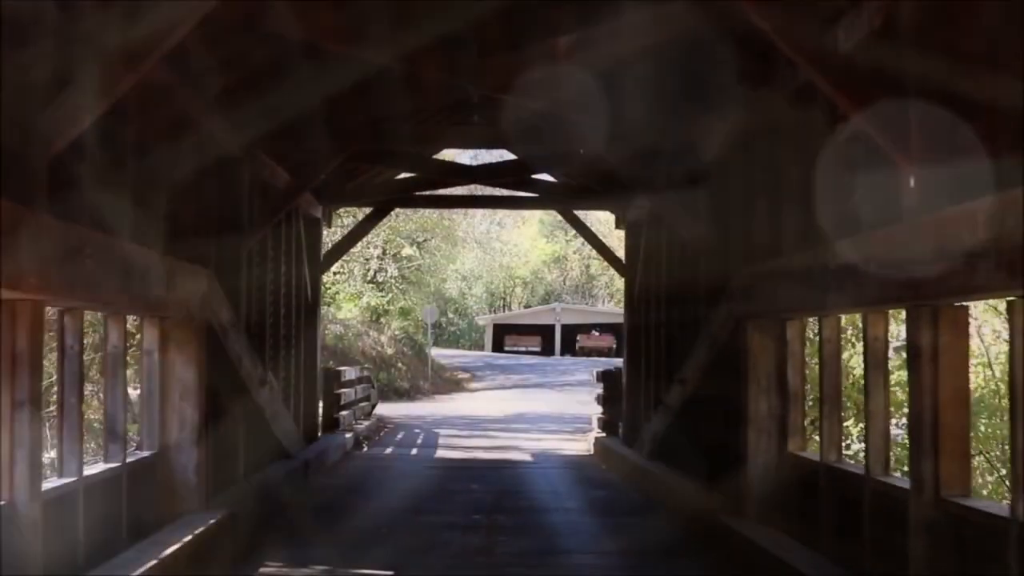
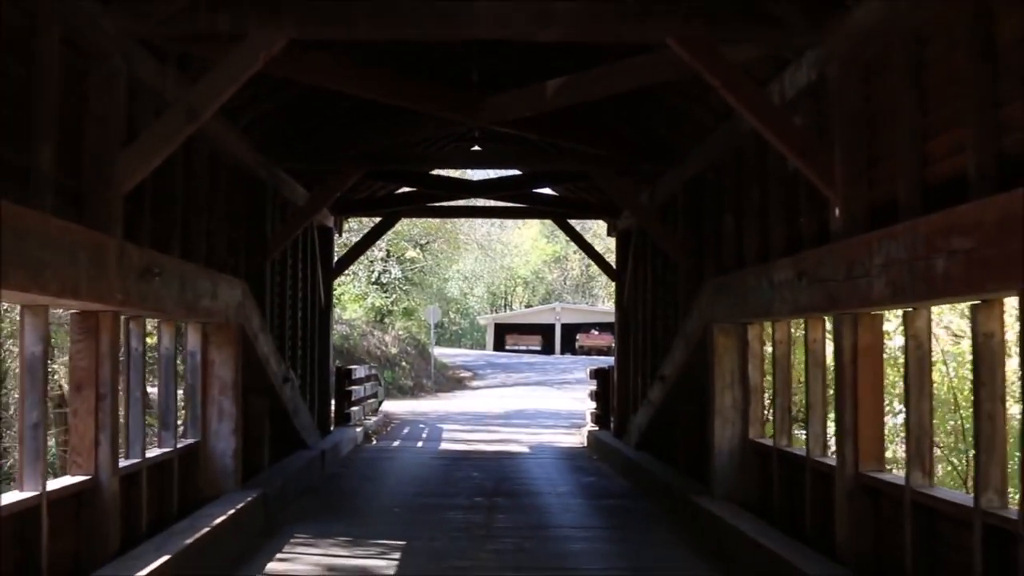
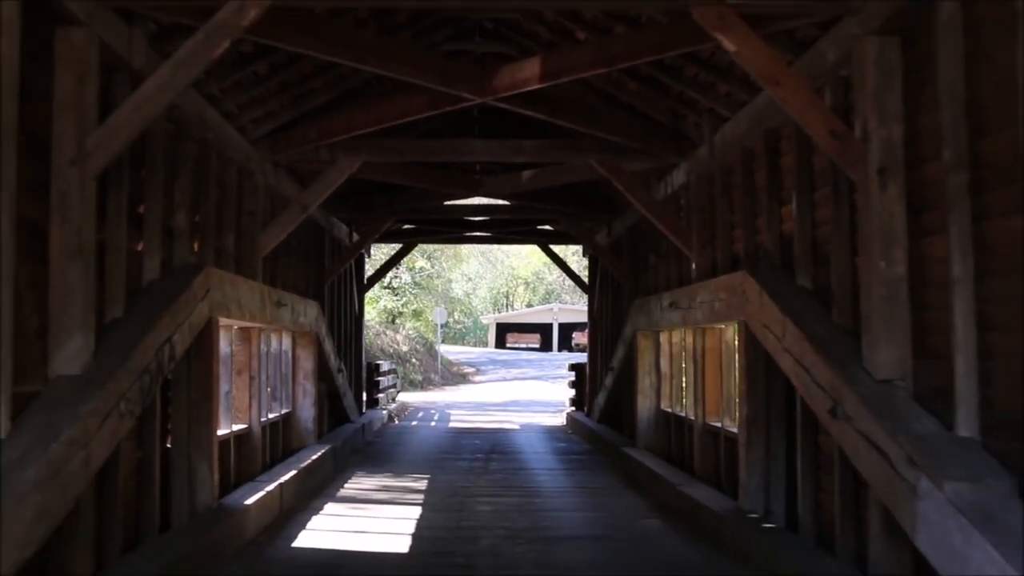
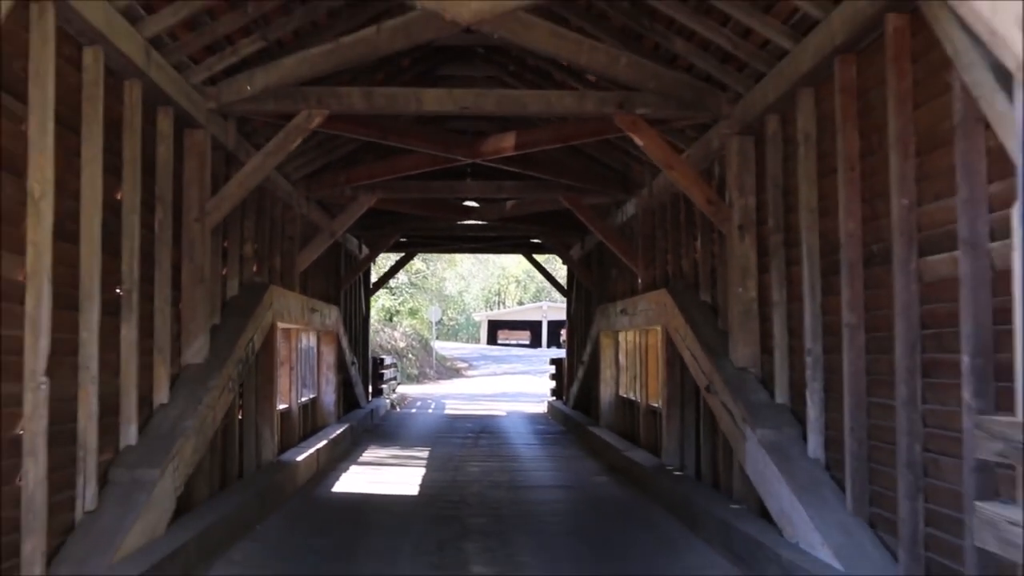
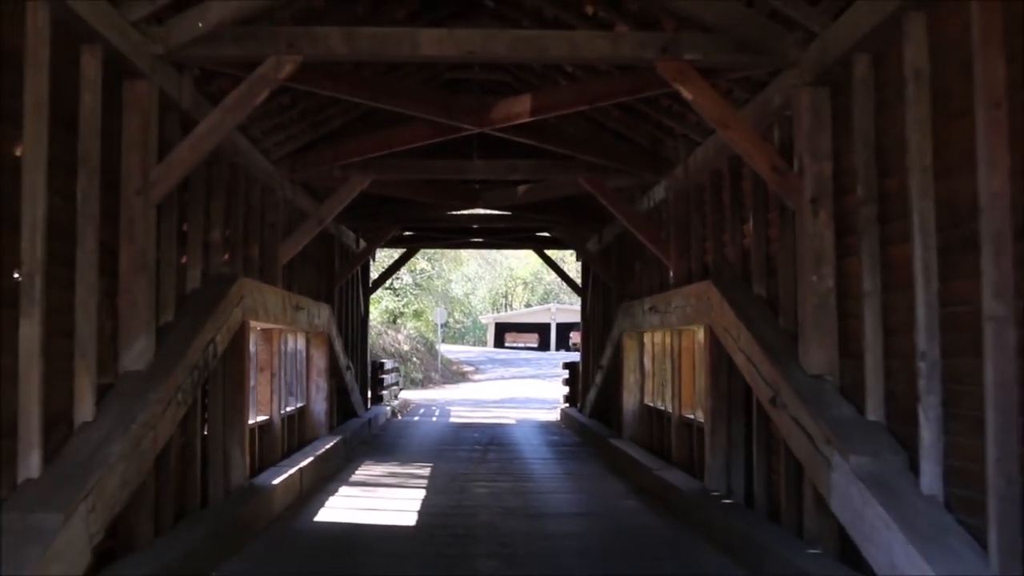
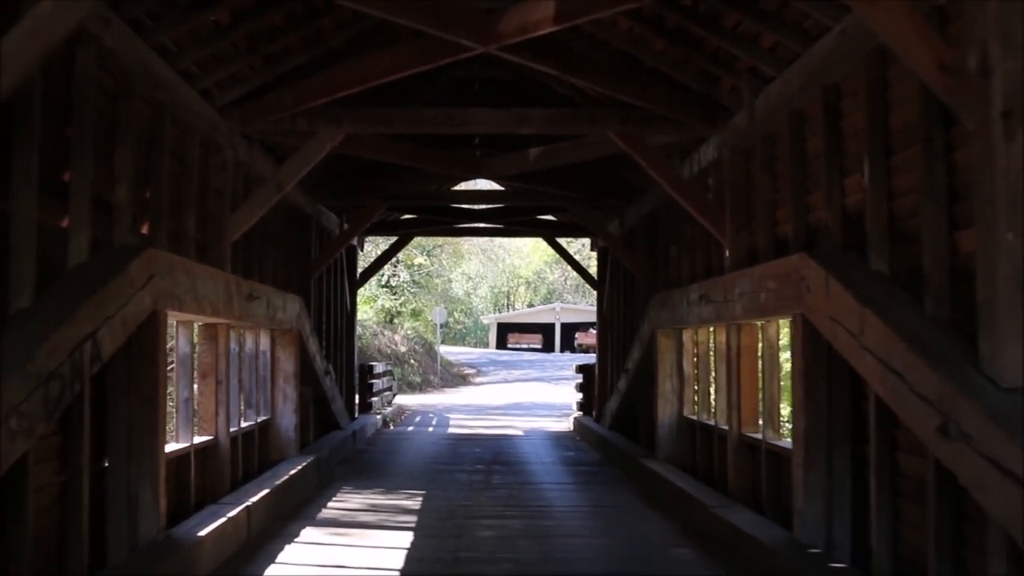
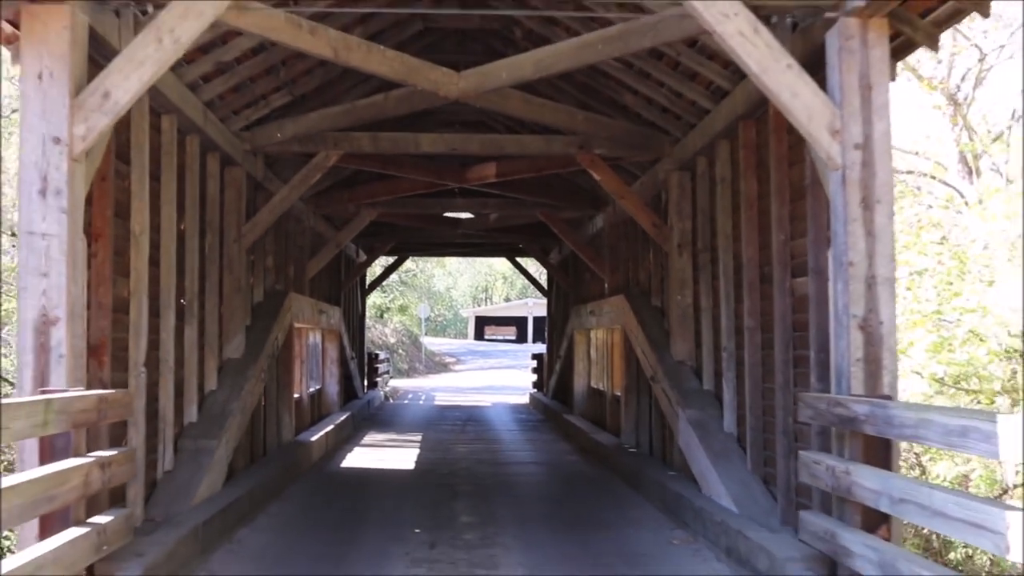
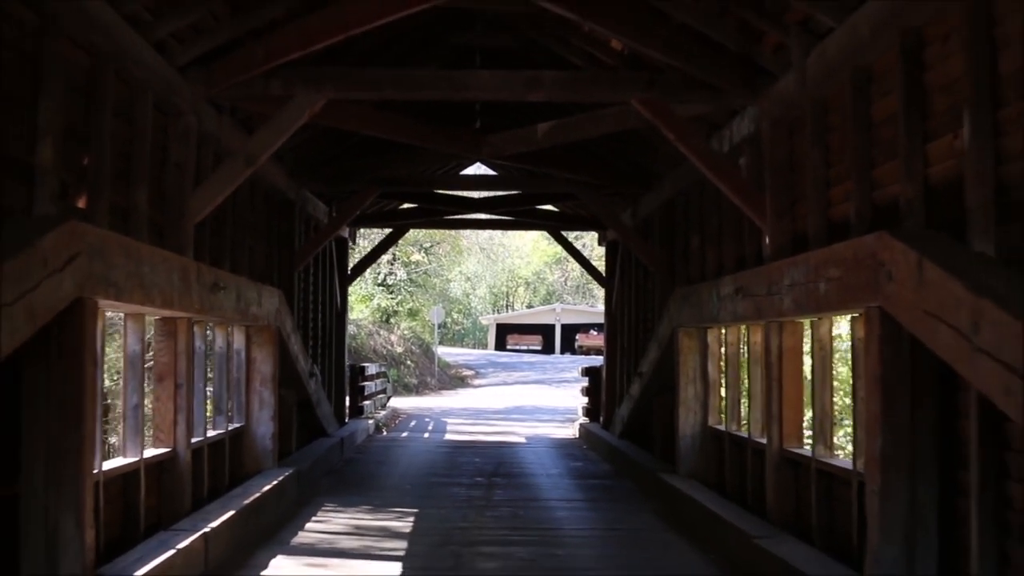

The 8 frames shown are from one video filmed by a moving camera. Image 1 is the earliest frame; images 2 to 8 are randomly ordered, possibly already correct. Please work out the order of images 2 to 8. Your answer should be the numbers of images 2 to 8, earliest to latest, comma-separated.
2, 8, 6, 3, 5, 4, 7
